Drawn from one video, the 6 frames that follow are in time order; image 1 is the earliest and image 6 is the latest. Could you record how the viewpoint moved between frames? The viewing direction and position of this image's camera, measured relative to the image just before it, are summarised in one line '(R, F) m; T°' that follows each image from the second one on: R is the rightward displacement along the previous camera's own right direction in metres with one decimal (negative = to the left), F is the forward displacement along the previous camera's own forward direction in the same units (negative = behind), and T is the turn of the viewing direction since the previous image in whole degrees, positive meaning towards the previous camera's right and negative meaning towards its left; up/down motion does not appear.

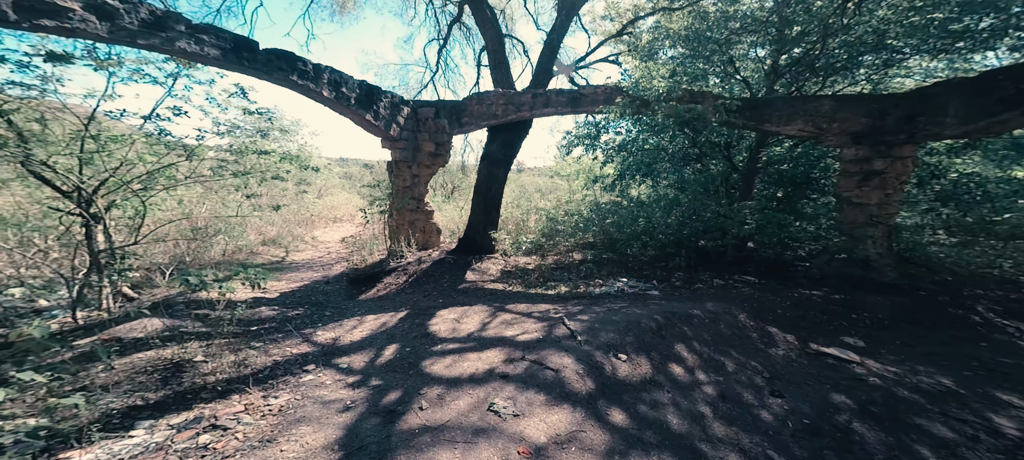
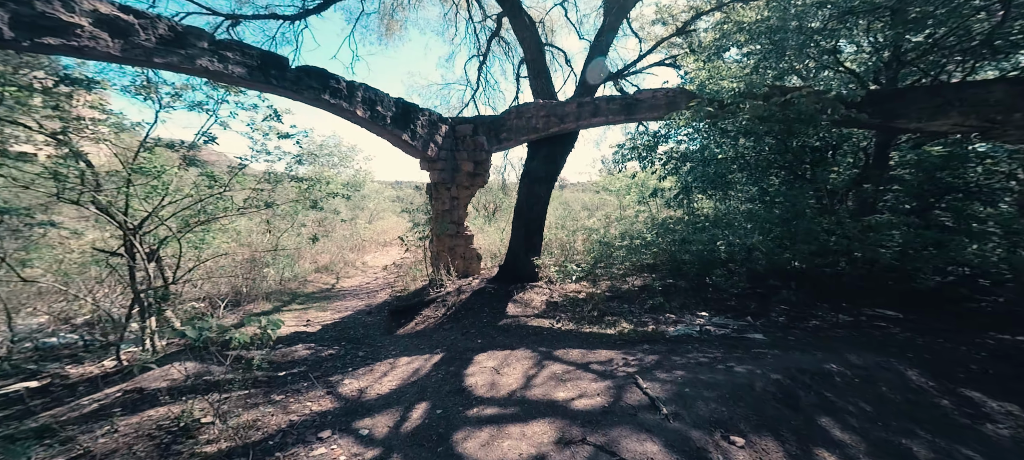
(0.0, +0.5) m; -8°
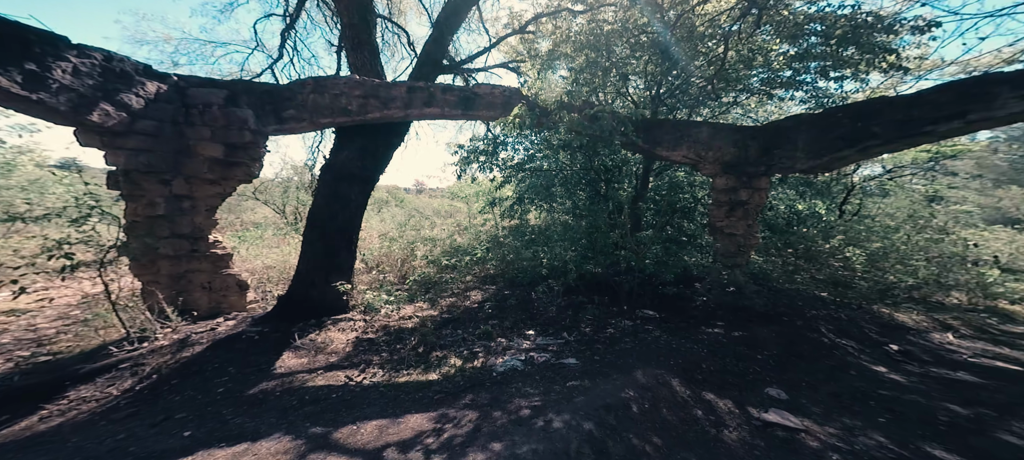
(+0.4, +0.7) m; +26°
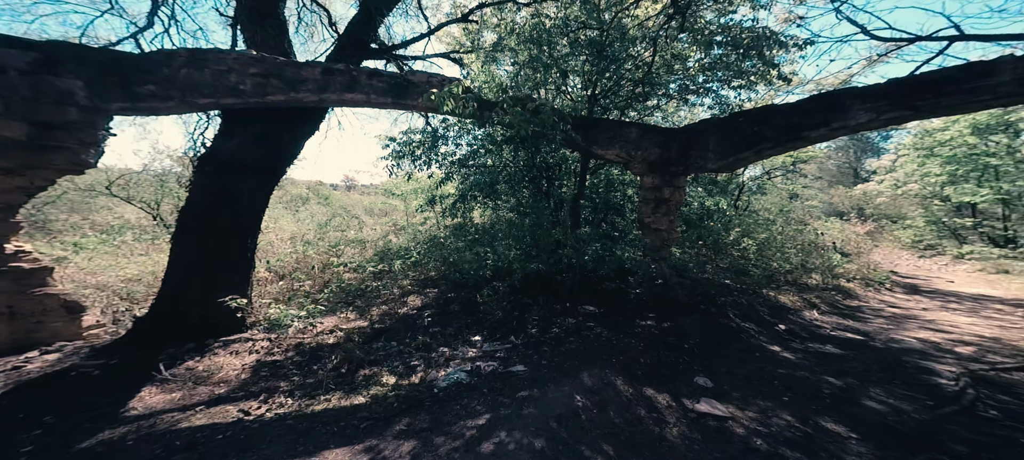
(-0.1, +0.2) m; +11°
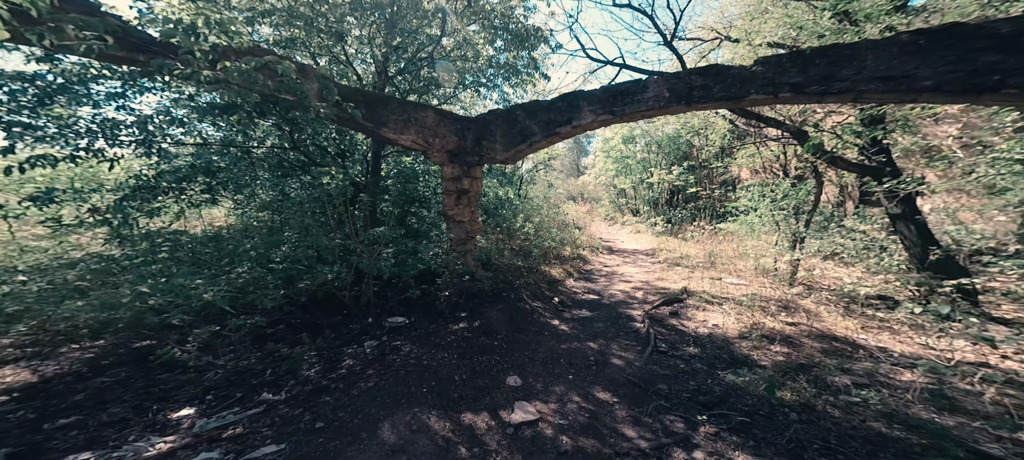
(0.0, +0.5) m; +34°
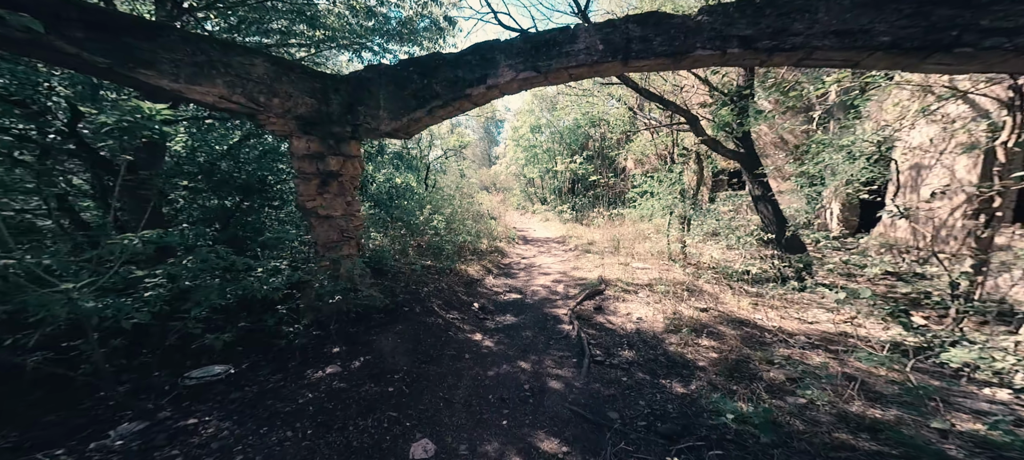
(0.0, +1.0) m; +16°
